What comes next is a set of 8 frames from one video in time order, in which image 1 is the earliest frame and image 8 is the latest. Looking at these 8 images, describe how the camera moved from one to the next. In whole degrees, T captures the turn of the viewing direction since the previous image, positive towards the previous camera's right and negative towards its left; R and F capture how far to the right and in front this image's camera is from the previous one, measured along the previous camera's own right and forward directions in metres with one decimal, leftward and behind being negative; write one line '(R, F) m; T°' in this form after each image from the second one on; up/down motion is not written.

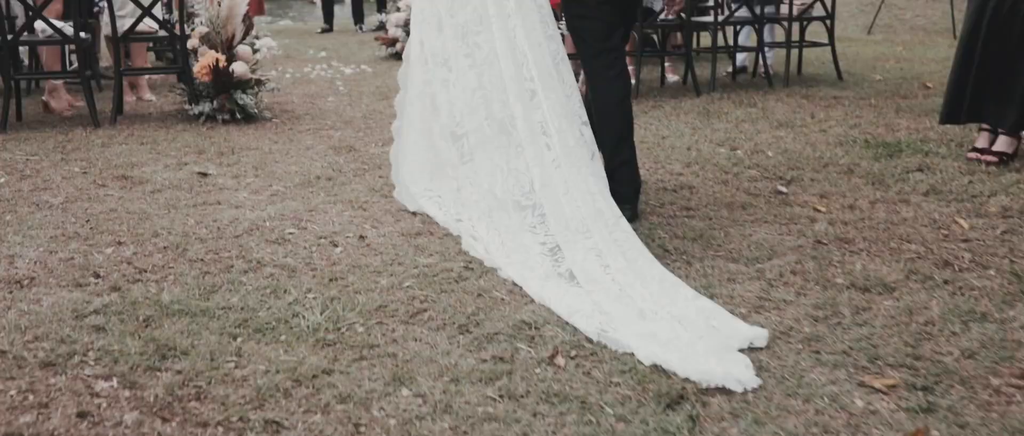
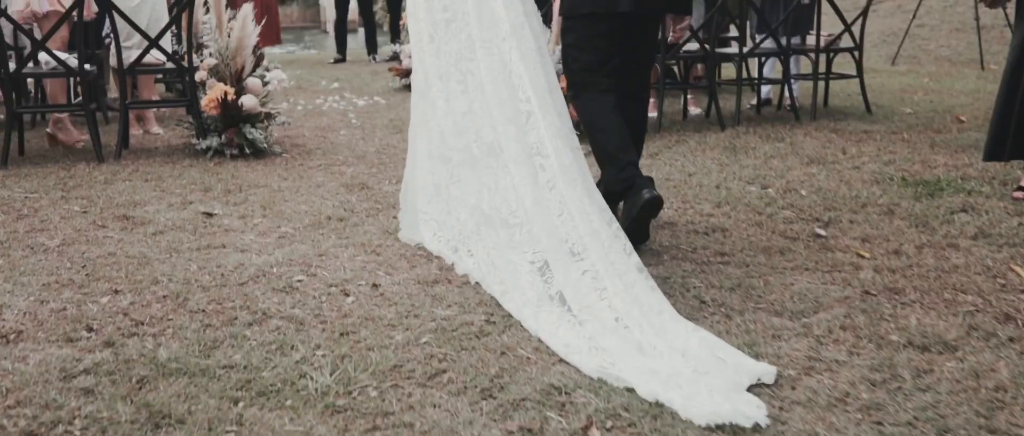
(0.0, +0.2) m; -1°
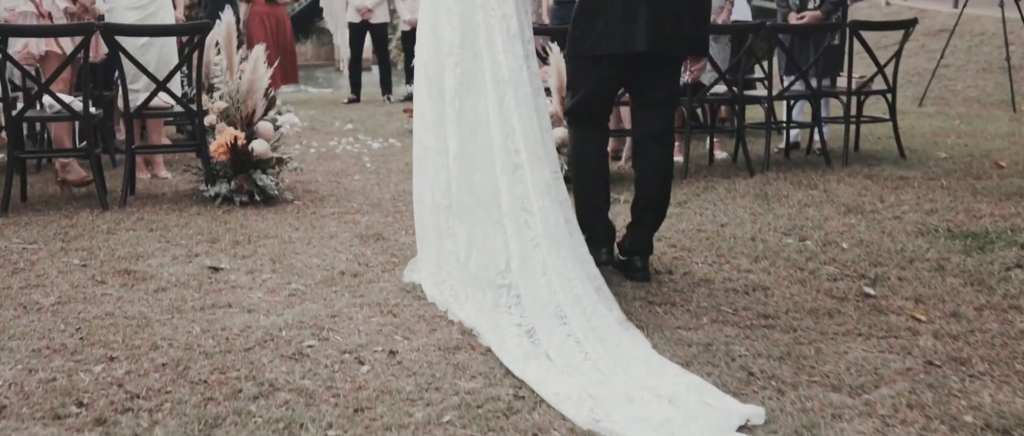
(-0.1, +0.3) m; -1°
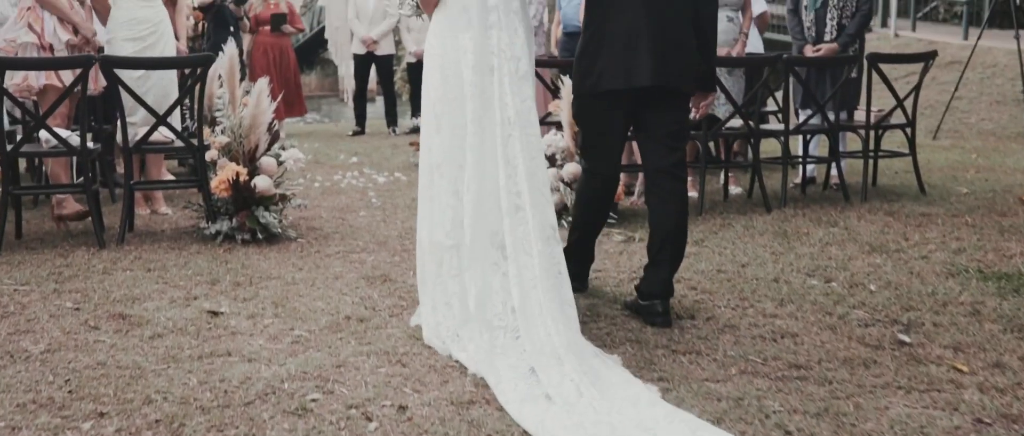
(0.0, +0.2) m; 0°
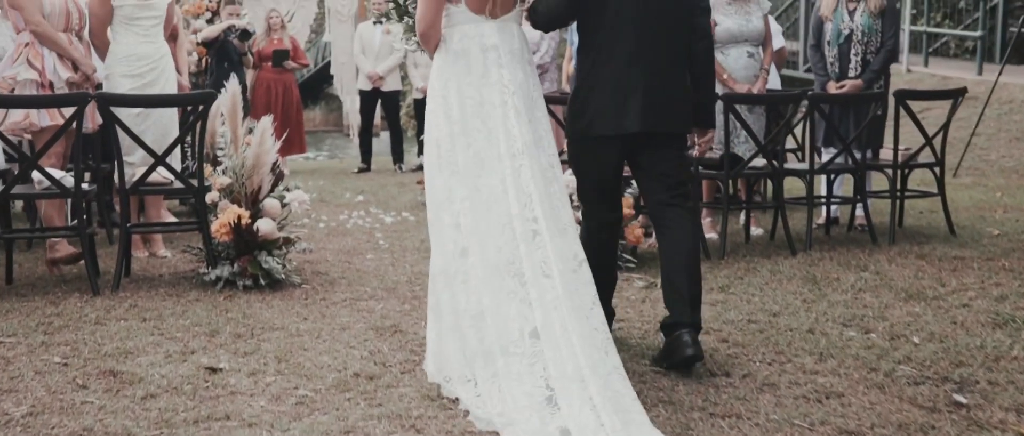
(-0.1, +0.3) m; 0°
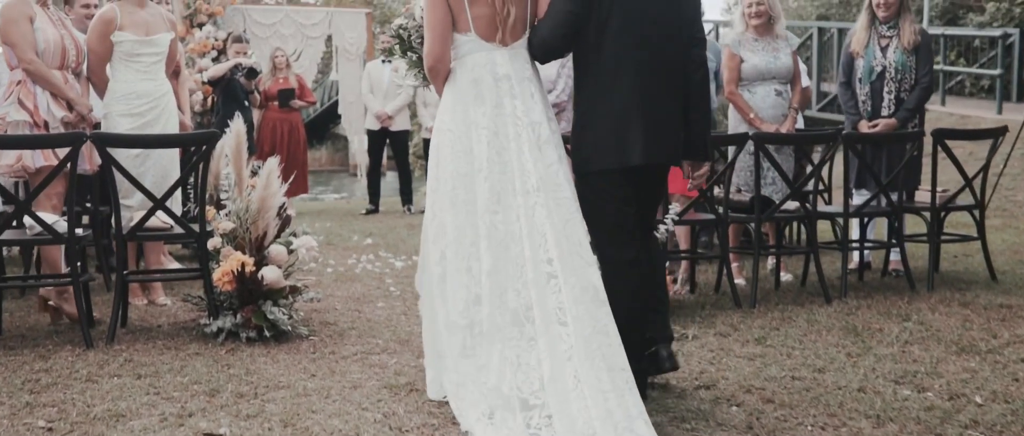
(-0.1, +0.3) m; 0°
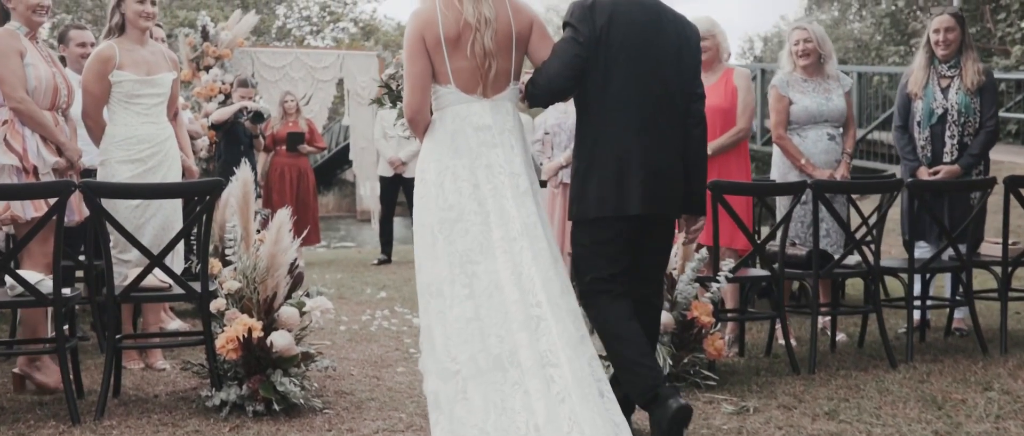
(-0.1, +0.5) m; 0°
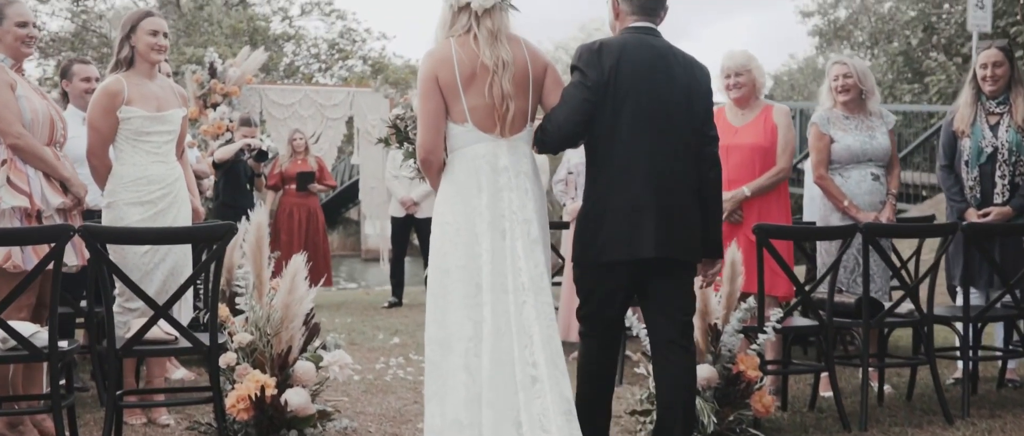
(-0.1, +0.3) m; 0°
